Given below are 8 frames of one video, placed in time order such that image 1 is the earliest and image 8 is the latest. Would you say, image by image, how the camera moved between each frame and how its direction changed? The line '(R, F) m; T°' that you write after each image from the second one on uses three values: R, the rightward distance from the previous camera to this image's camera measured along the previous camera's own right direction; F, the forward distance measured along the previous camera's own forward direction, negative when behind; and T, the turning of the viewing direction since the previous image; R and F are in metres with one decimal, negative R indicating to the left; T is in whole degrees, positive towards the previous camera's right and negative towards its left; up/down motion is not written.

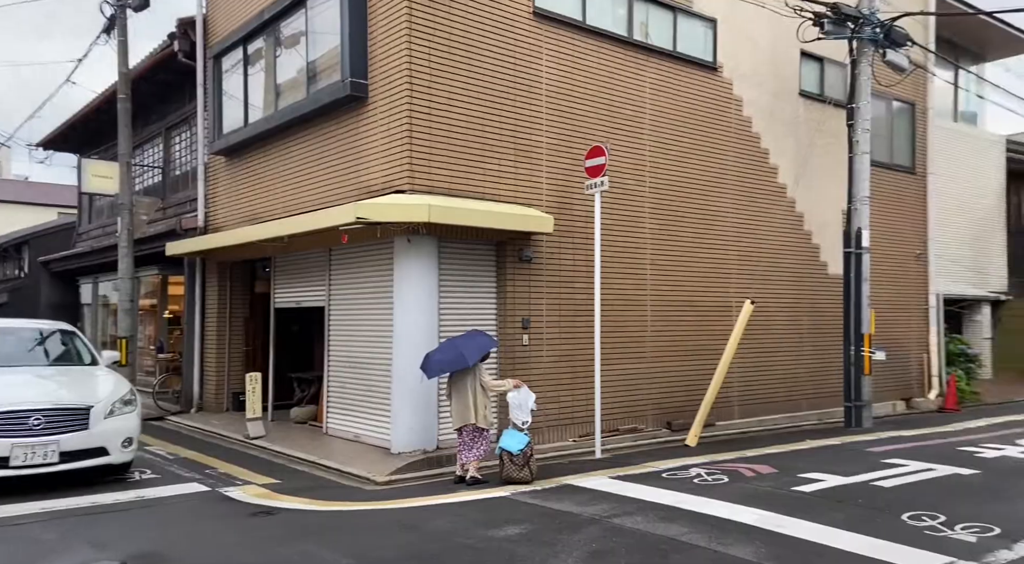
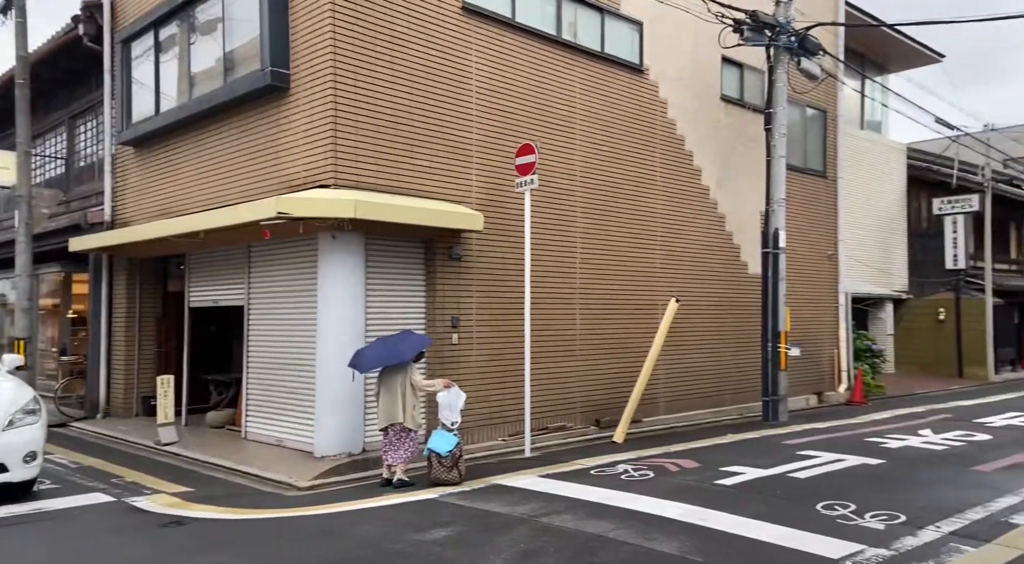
(-0.1, +0.2) m; +5°
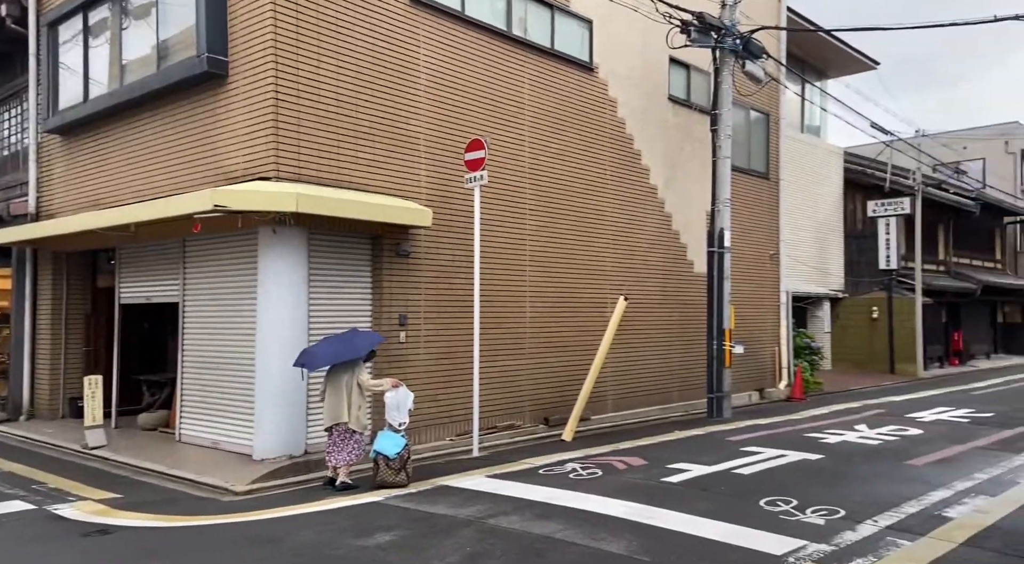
(0.0, +0.2) m; +4°
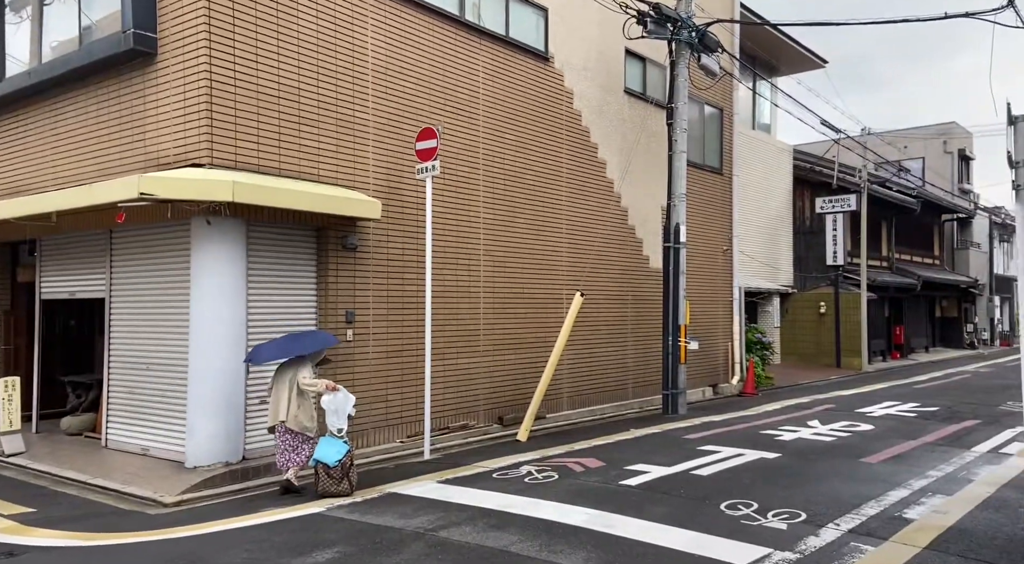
(0.0, +0.4) m; +3°
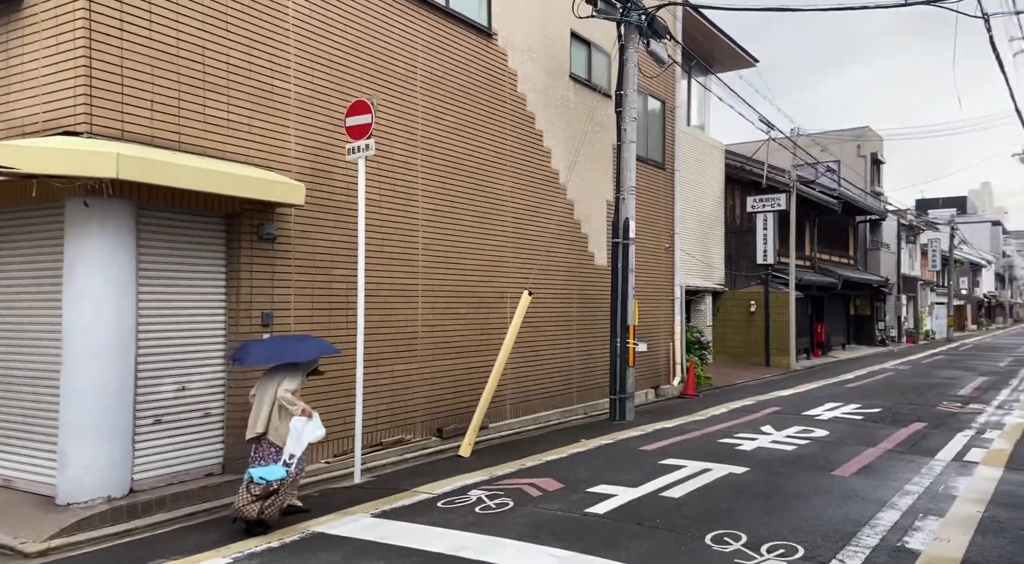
(-0.1, +1.2) m; +5°
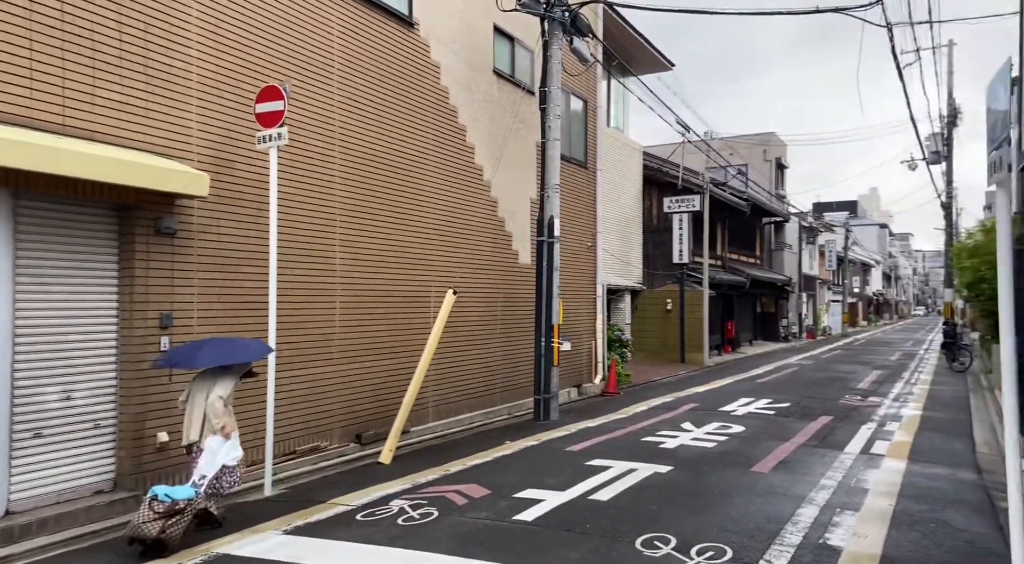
(0.0, +0.4) m; +5°
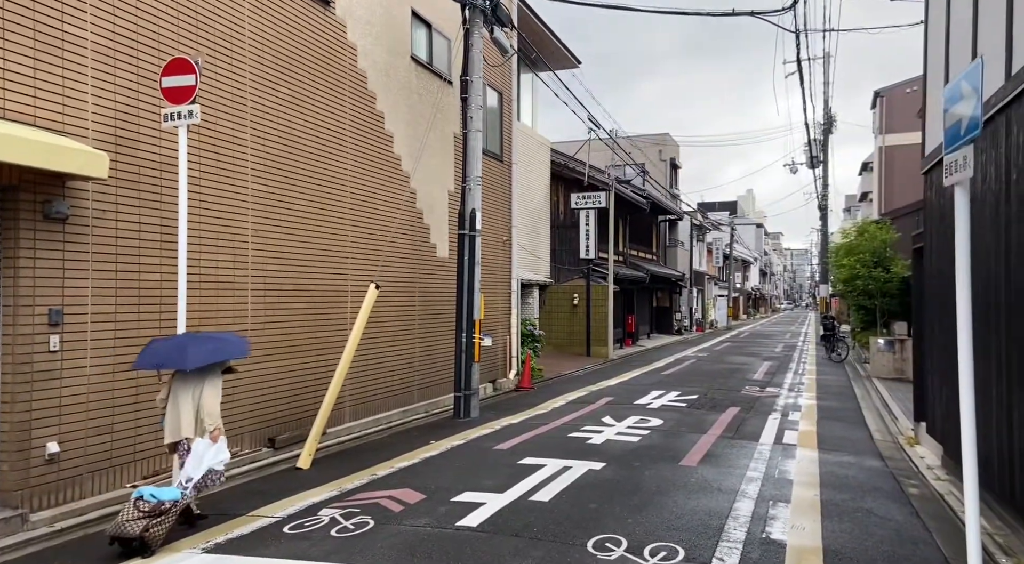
(-0.3, +0.4) m; +6°
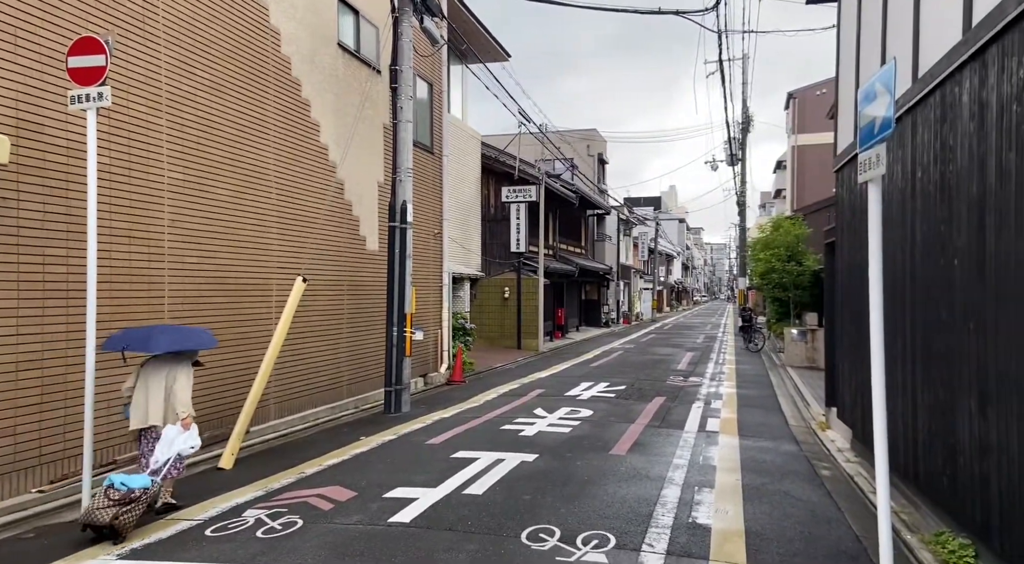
(0.0, 0.0) m; +5°
